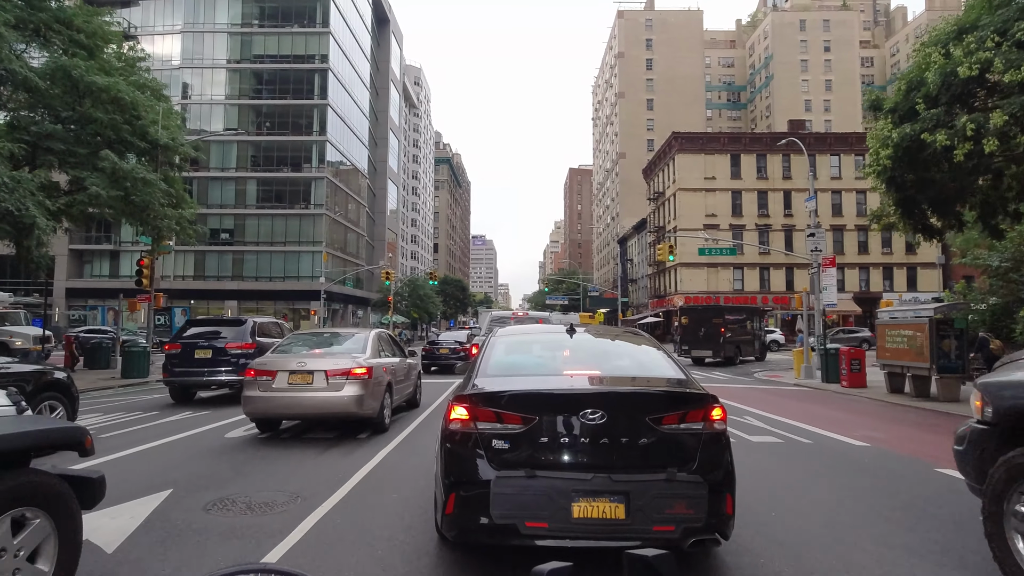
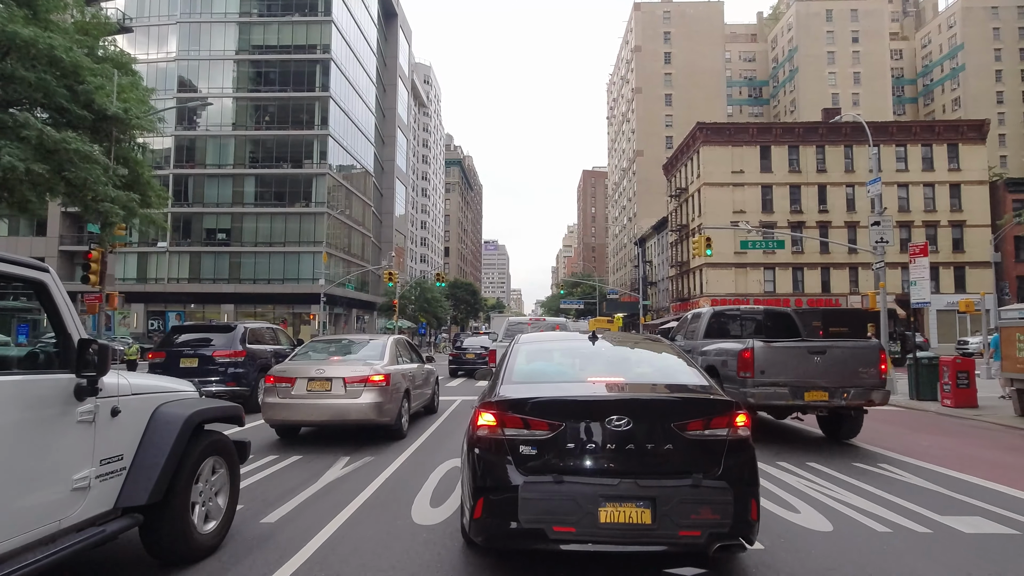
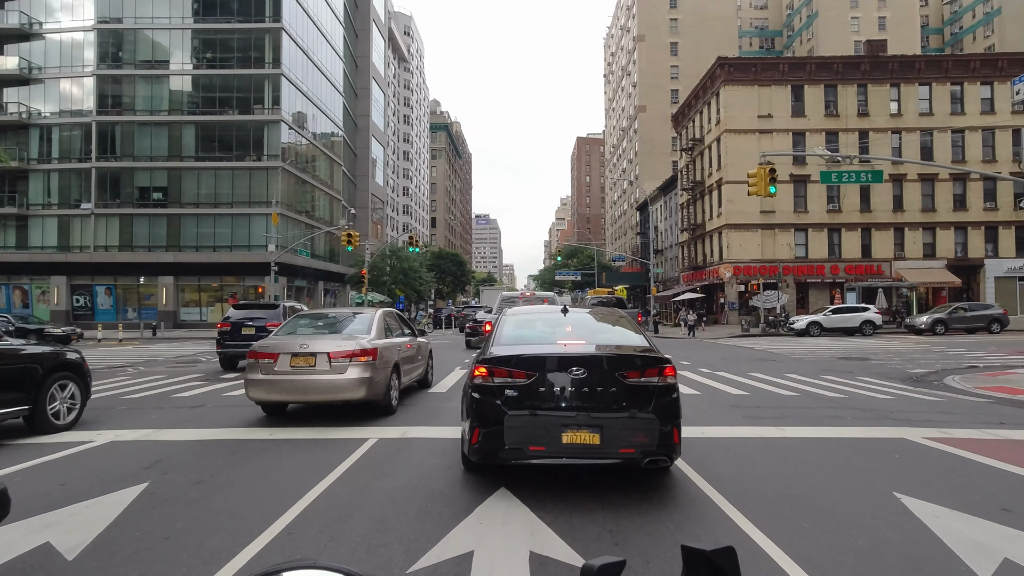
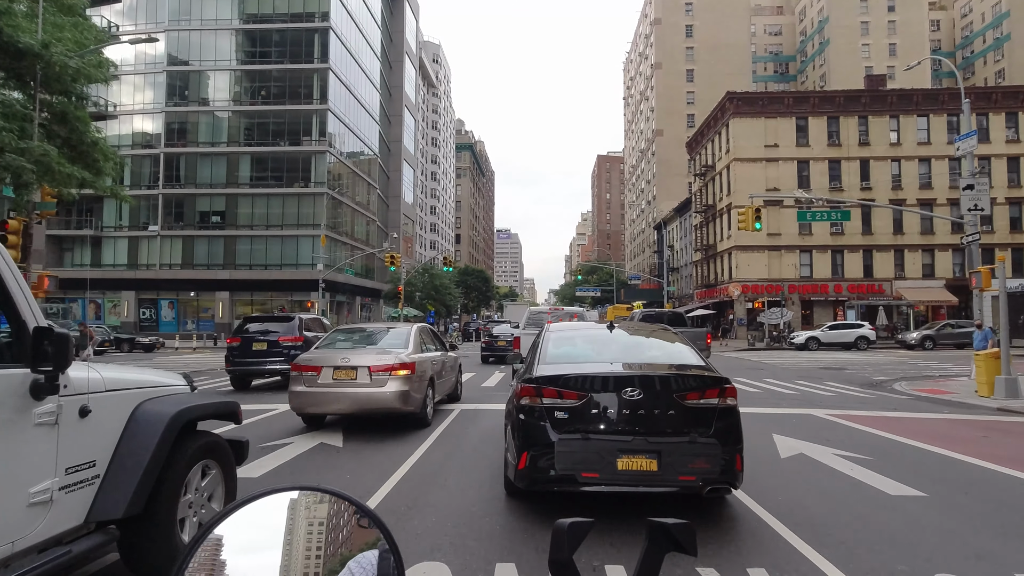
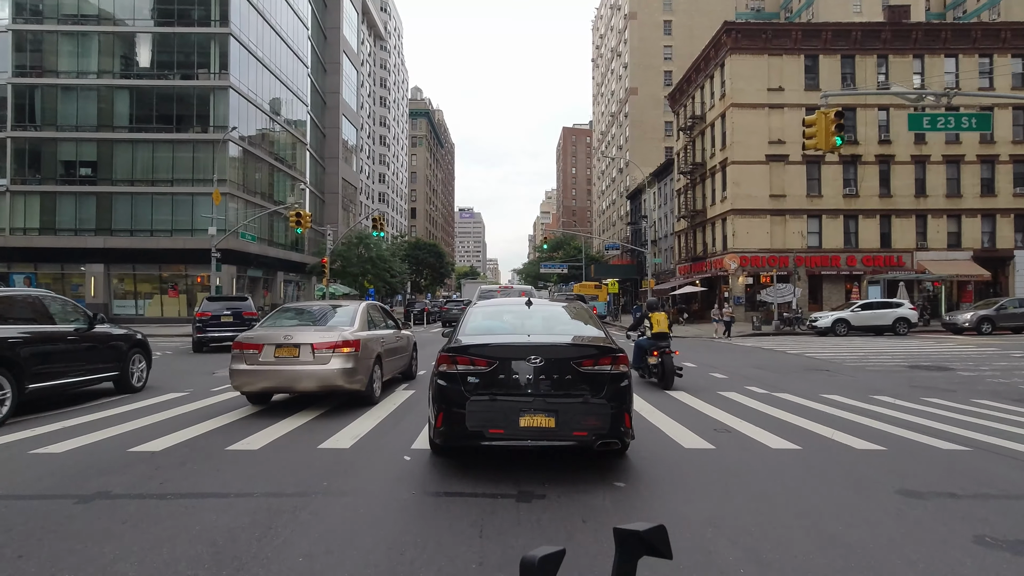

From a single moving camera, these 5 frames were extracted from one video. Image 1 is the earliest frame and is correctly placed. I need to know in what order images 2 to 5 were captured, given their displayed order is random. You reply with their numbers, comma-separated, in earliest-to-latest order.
2, 4, 3, 5
